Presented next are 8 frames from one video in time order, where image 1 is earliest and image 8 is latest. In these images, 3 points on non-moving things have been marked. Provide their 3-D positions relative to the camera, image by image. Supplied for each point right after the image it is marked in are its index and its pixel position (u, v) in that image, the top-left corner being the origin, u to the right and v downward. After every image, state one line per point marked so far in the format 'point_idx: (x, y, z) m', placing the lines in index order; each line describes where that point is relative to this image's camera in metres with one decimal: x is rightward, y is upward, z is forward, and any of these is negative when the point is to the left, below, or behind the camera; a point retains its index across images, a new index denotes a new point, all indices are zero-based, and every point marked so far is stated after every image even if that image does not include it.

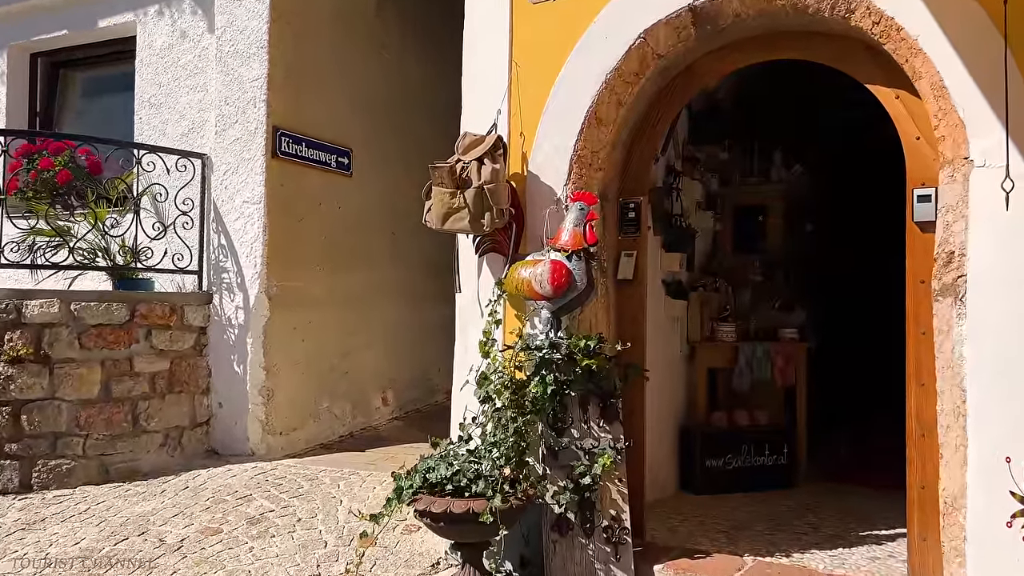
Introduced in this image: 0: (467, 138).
0: (-0.2, +0.5, +2.9) m
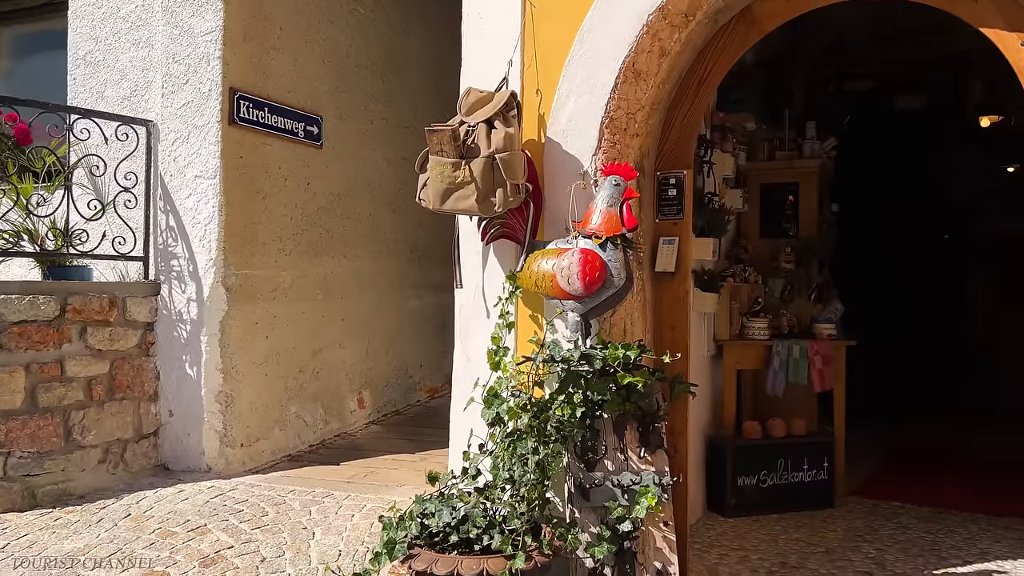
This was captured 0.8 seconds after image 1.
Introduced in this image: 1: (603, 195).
0: (-0.1, +0.5, +2.3) m
1: (+0.2, +0.3, +2.3) m
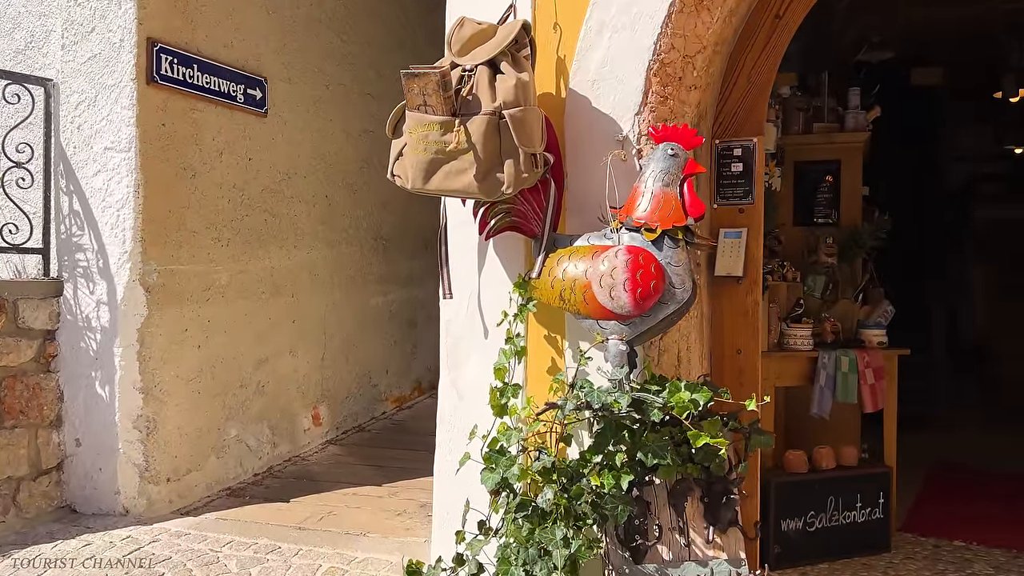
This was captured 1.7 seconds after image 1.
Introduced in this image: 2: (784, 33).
0: (-0.1, +0.5, +1.7) m
1: (+0.3, +0.2, +1.6) m
2: (+0.6, +0.6, +1.8) m
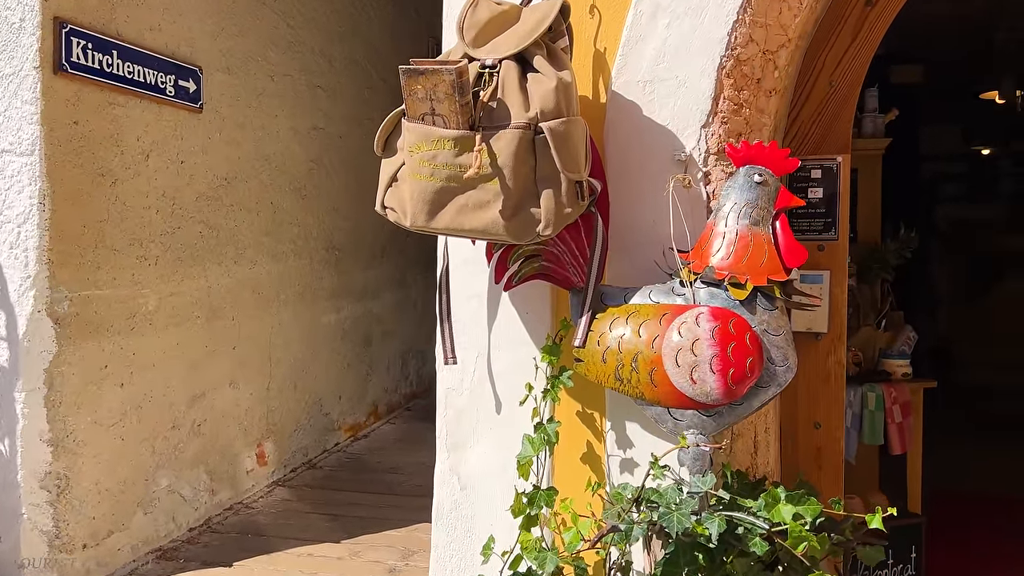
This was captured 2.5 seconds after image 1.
0: (0.0, +0.4, +1.2) m
1: (+0.3, +0.1, +1.2) m
2: (+0.6, +0.5, +1.4) m
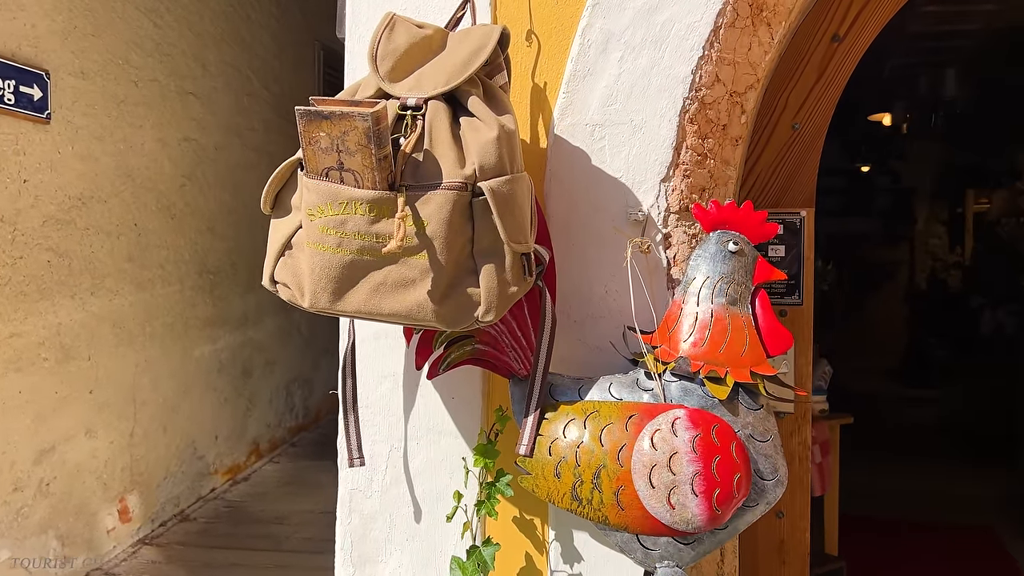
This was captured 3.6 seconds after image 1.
0: (-0.1, +0.3, +1.0) m
1: (+0.2, 0.0, +1.0) m
2: (+0.5, +0.3, +1.2) m
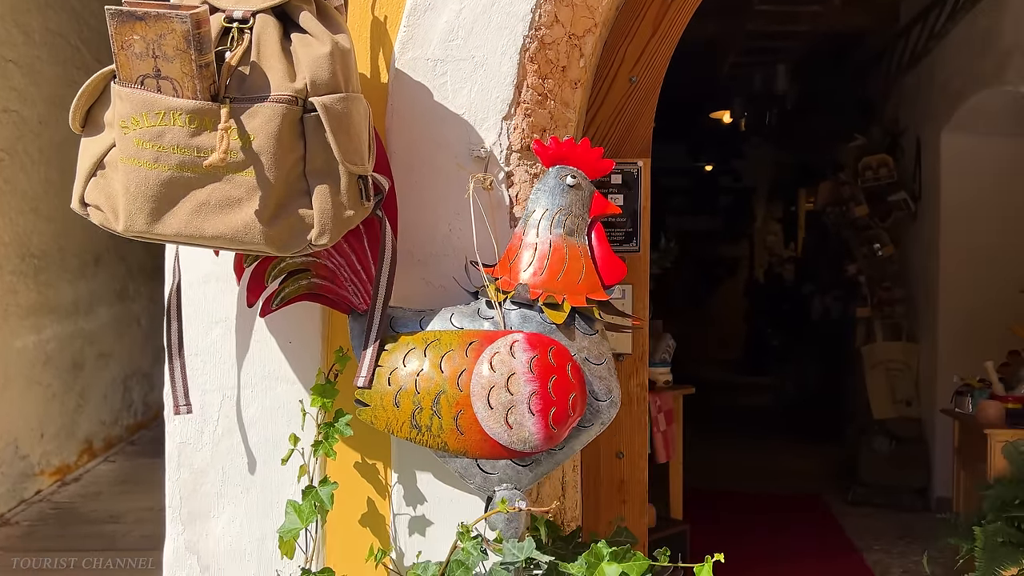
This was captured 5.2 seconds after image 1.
0: (-0.3, +0.4, +0.9) m
1: (0.0, +0.1, +1.0) m
2: (+0.3, +0.4, +1.3) m
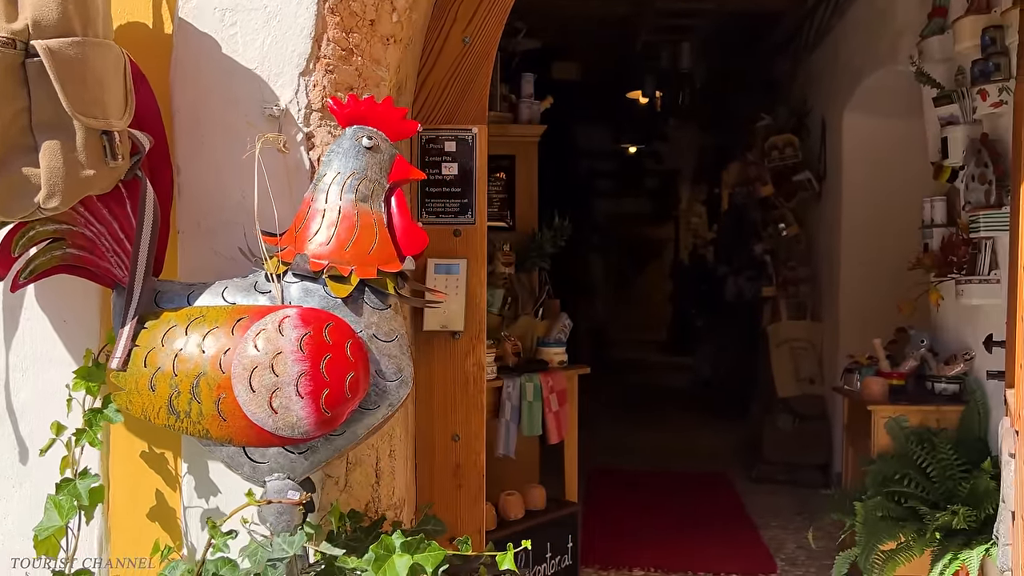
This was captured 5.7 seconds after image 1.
0: (-0.6, +0.4, +0.8) m
1: (-0.2, +0.1, +0.9) m
2: (0.0, +0.5, +1.2) m
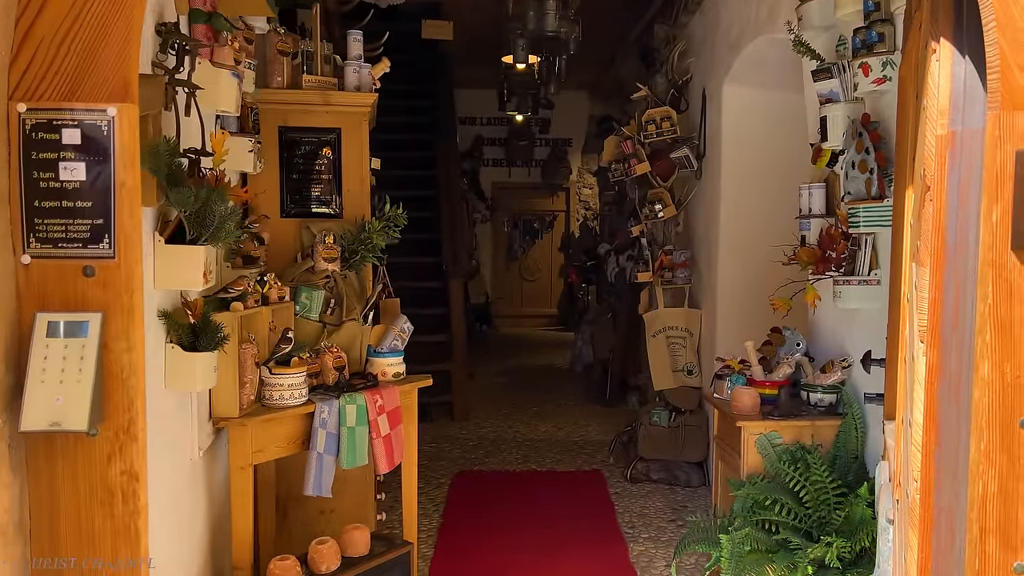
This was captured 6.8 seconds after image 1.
0: (-0.8, +0.3, +0.3) m
1: (-0.5, 0.0, +0.5) m
2: (-0.3, +0.4, +0.8) m
